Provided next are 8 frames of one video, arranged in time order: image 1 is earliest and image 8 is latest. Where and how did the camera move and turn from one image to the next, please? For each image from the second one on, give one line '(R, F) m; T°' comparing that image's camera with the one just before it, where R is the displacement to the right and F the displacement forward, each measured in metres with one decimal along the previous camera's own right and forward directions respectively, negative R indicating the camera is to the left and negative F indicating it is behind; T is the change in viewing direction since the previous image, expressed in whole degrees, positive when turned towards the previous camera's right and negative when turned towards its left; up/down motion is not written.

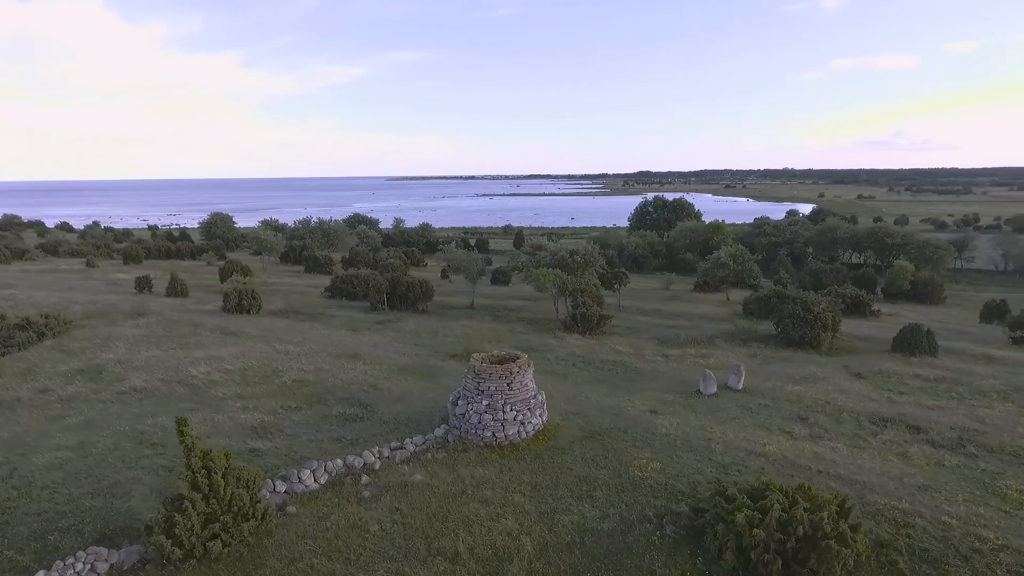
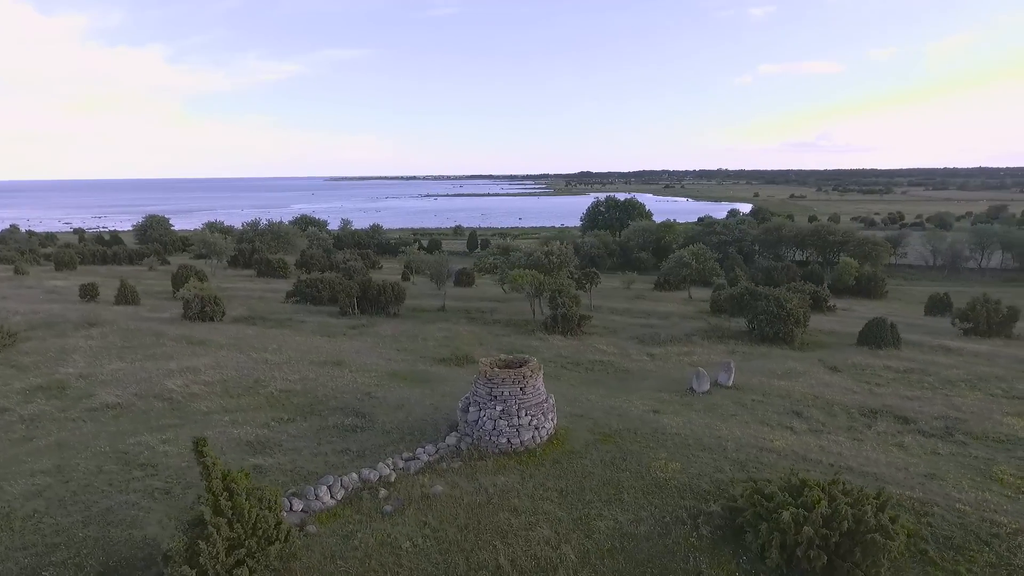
(-1.4, +0.3) m; +5°
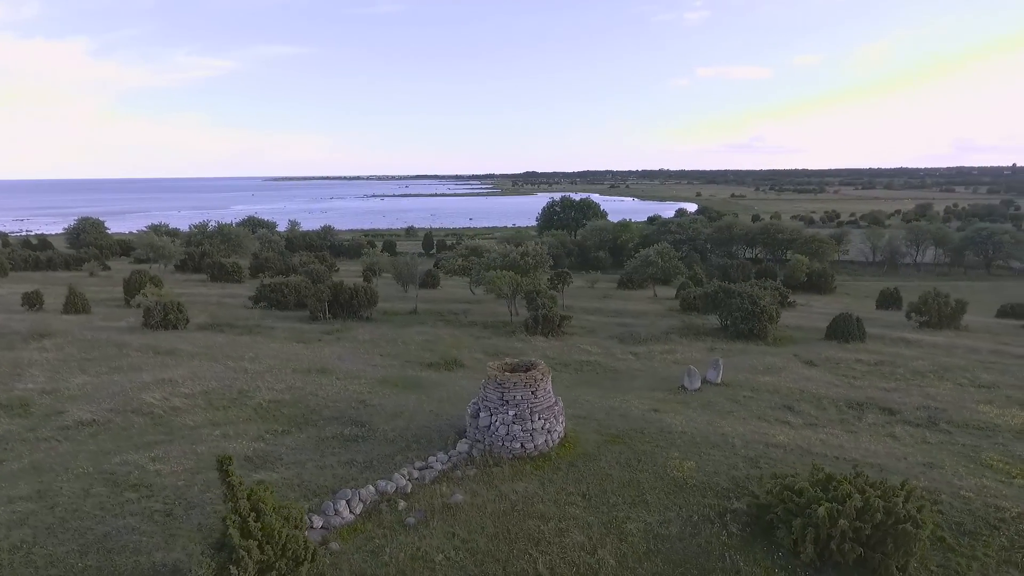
(-1.3, +0.2) m; +5°
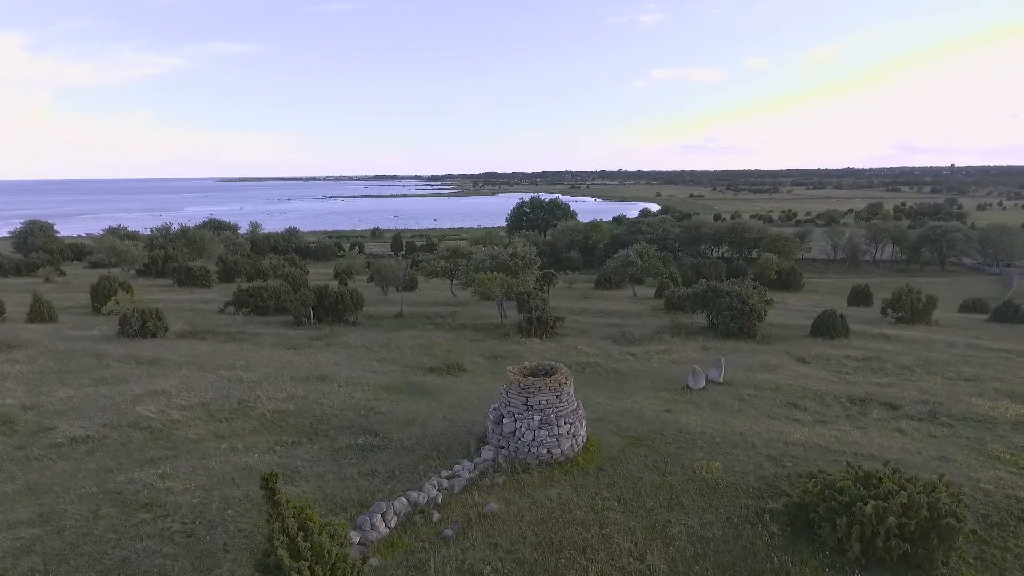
(-1.3, +0.2) m; +4°
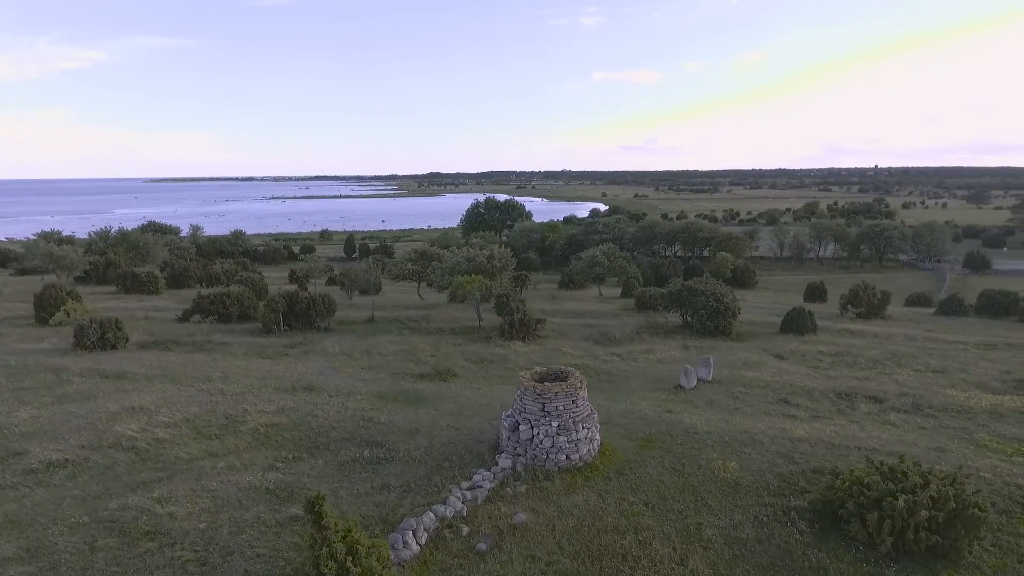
(-1.4, +0.3) m; +5°
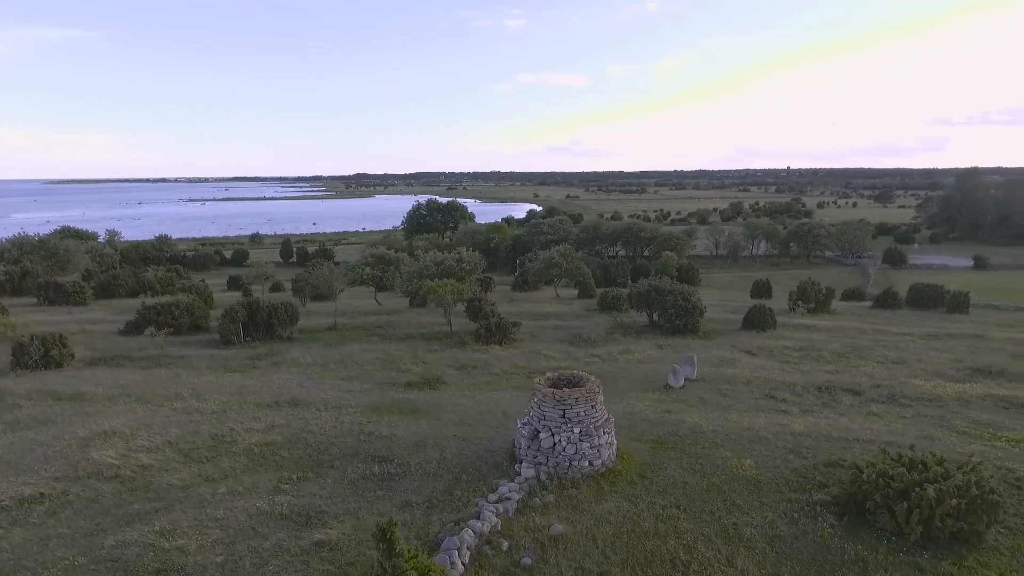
(-1.7, +0.4) m; +6°
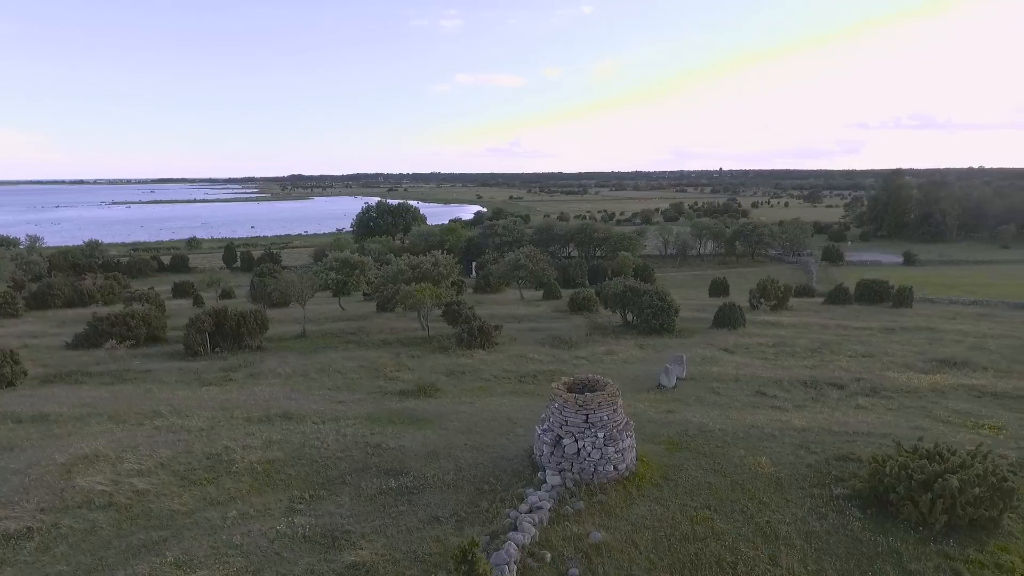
(-1.5, +0.3) m; +5°
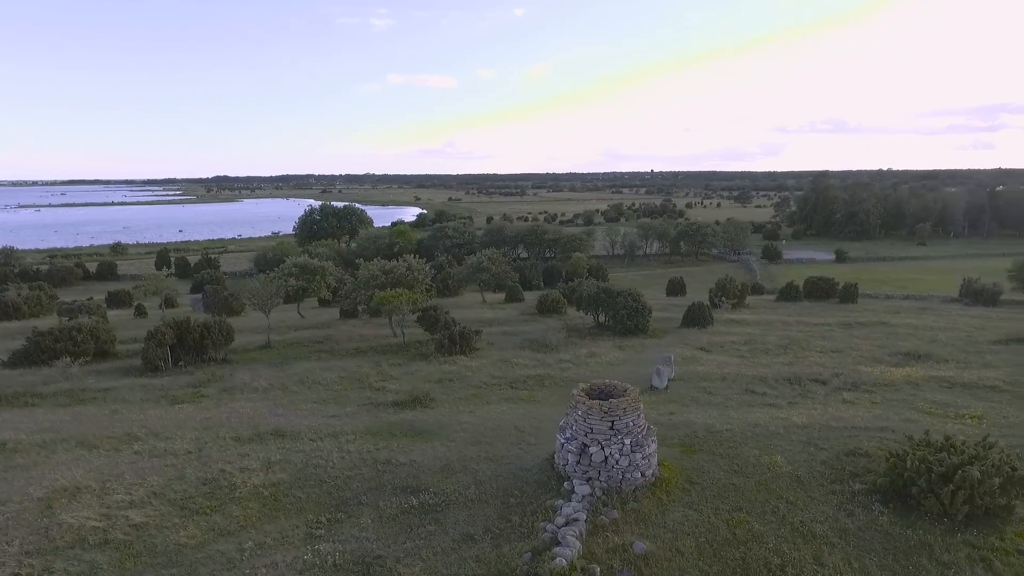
(-1.6, +0.4) m; +6°
